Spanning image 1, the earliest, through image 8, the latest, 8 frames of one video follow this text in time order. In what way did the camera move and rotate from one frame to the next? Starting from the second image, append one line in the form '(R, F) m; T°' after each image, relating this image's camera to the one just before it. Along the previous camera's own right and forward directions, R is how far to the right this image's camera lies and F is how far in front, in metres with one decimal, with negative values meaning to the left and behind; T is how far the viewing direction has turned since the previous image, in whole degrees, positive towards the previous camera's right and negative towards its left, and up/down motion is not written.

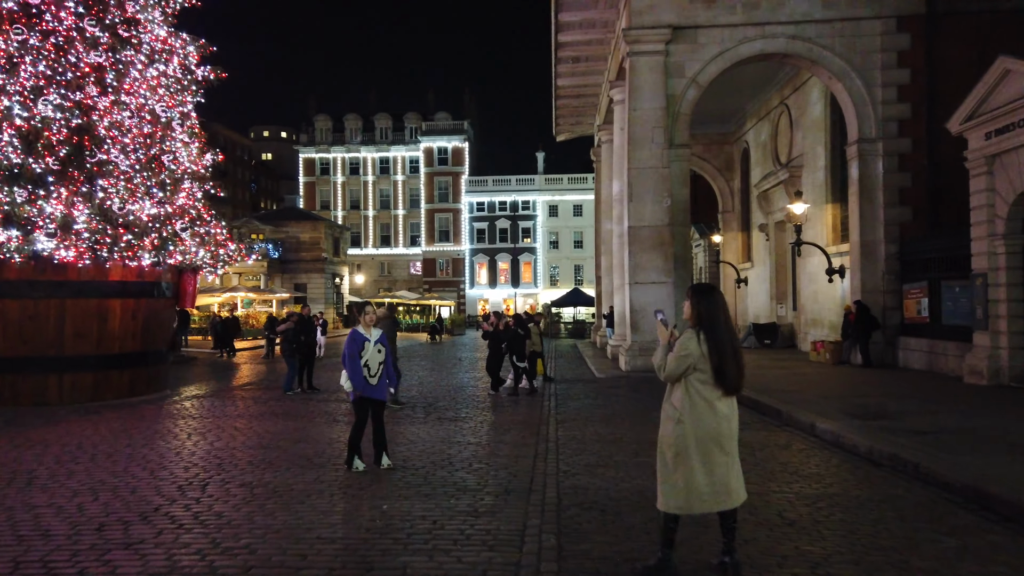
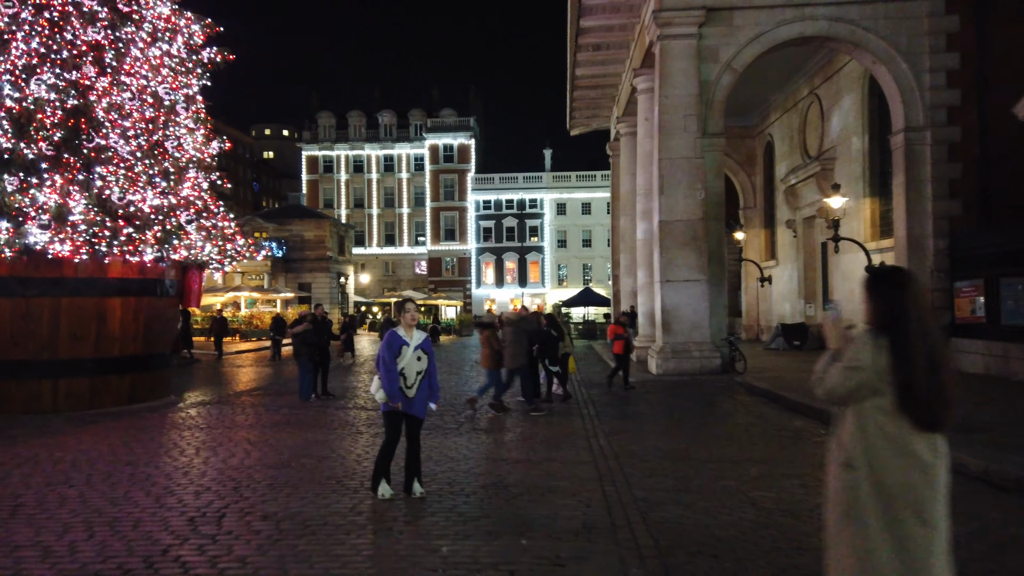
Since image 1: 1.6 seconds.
(-0.6, +1.1) m; 0°
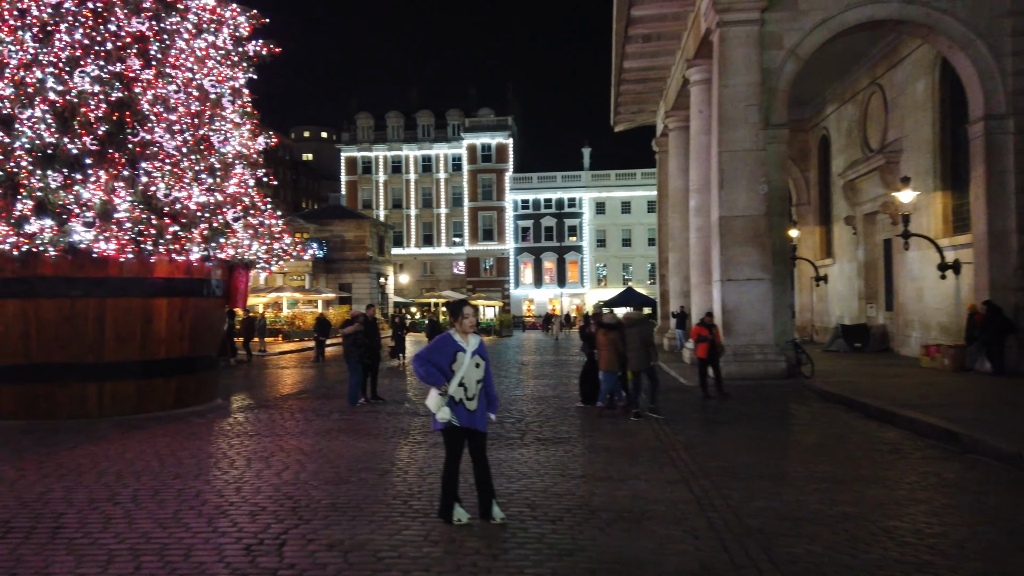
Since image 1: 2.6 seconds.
(-0.4, +0.7) m; -3°
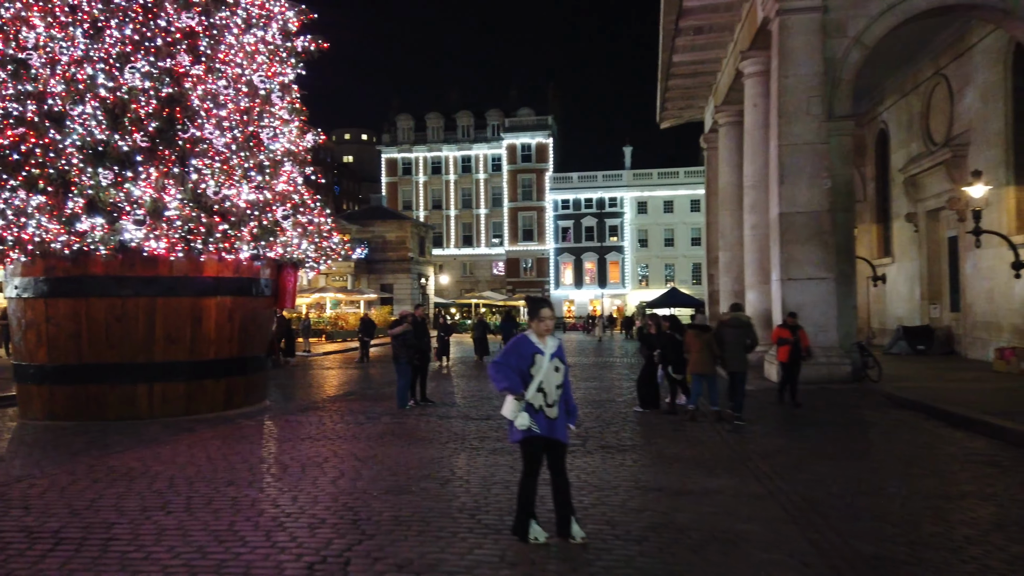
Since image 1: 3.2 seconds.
(-0.3, +0.5) m; -3°
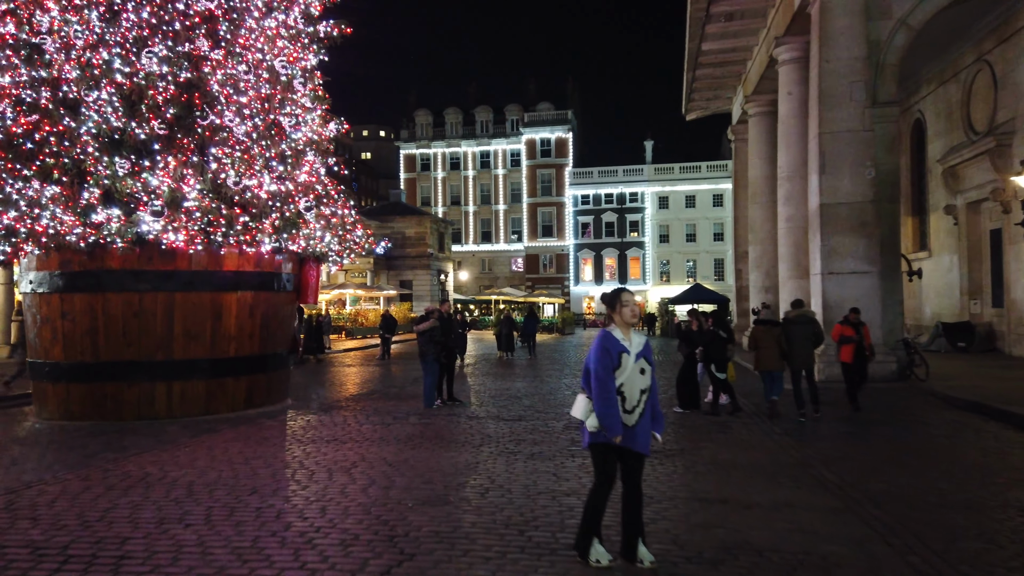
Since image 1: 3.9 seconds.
(-0.3, +0.6) m; -1°
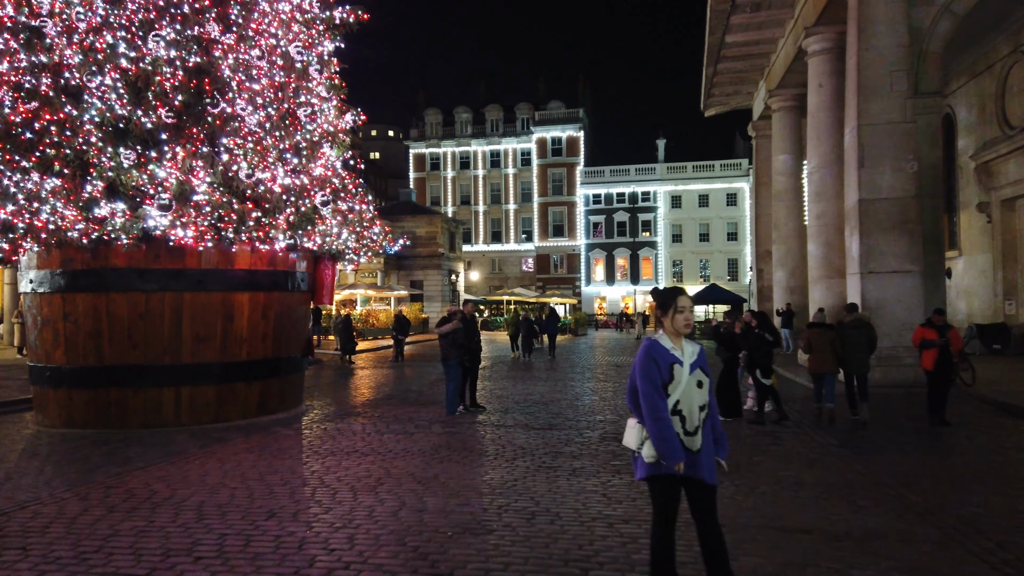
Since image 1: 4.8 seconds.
(-0.3, +0.7) m; -1°
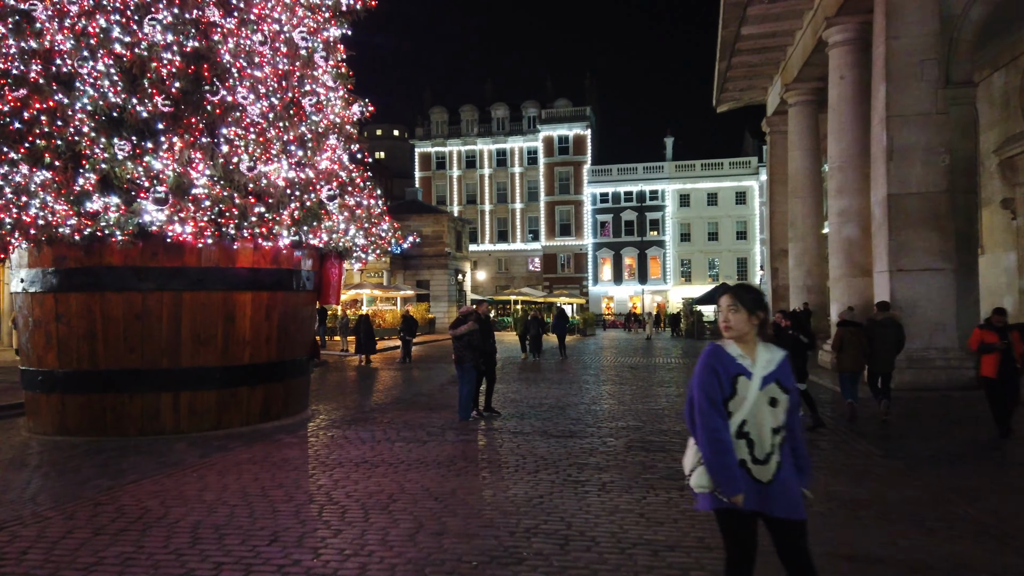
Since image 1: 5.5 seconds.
(-0.2, +0.6) m; 0°
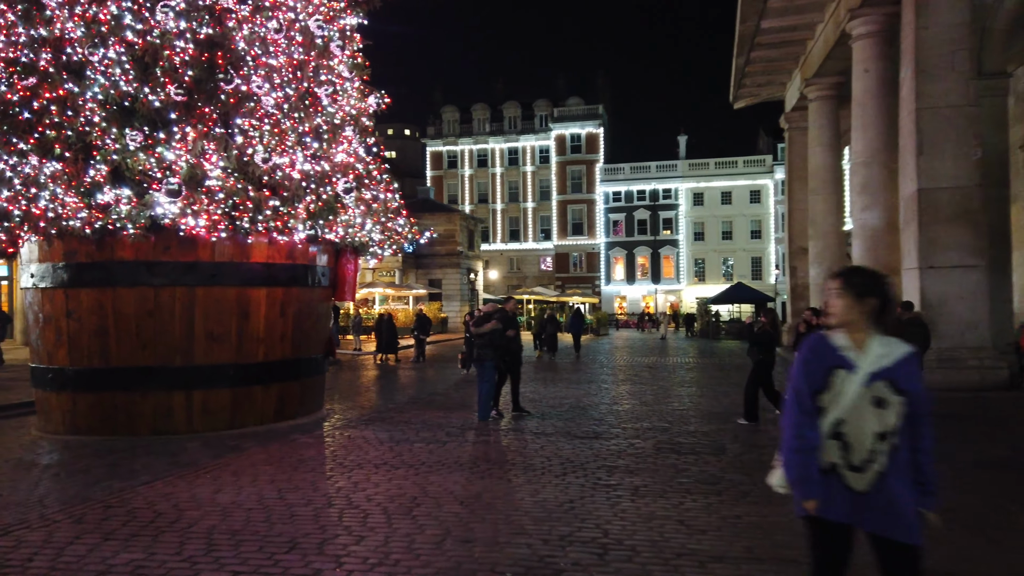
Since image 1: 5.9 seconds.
(-0.2, +0.3) m; -1°
